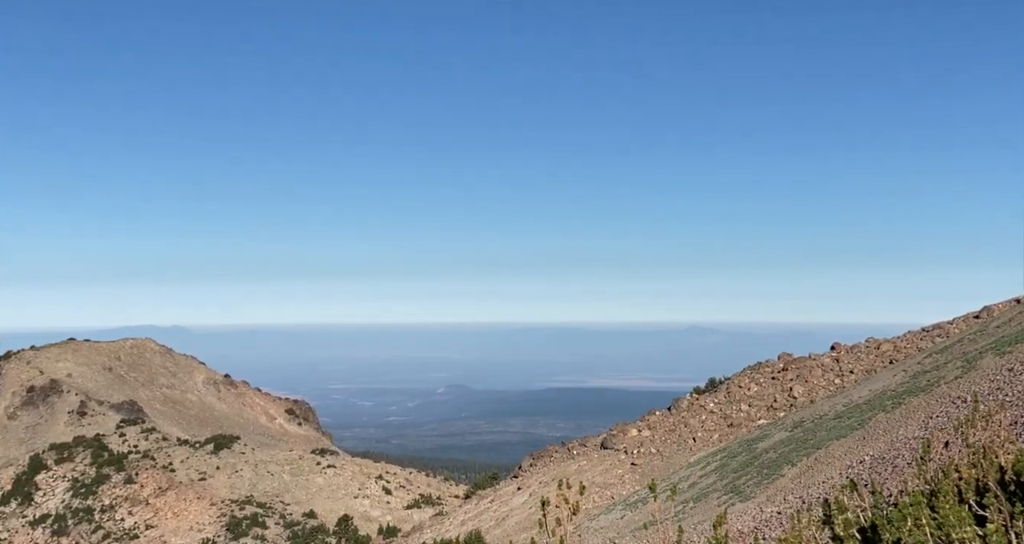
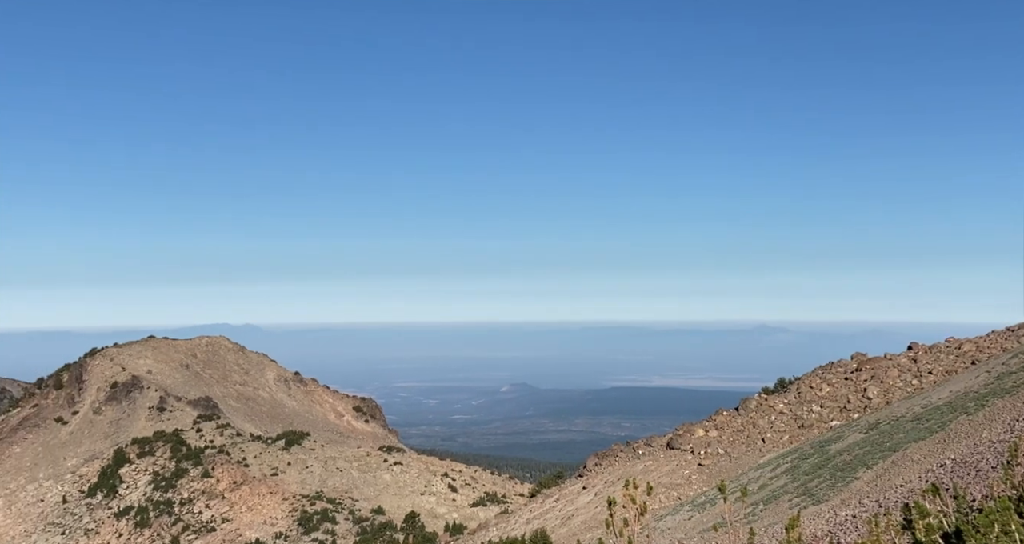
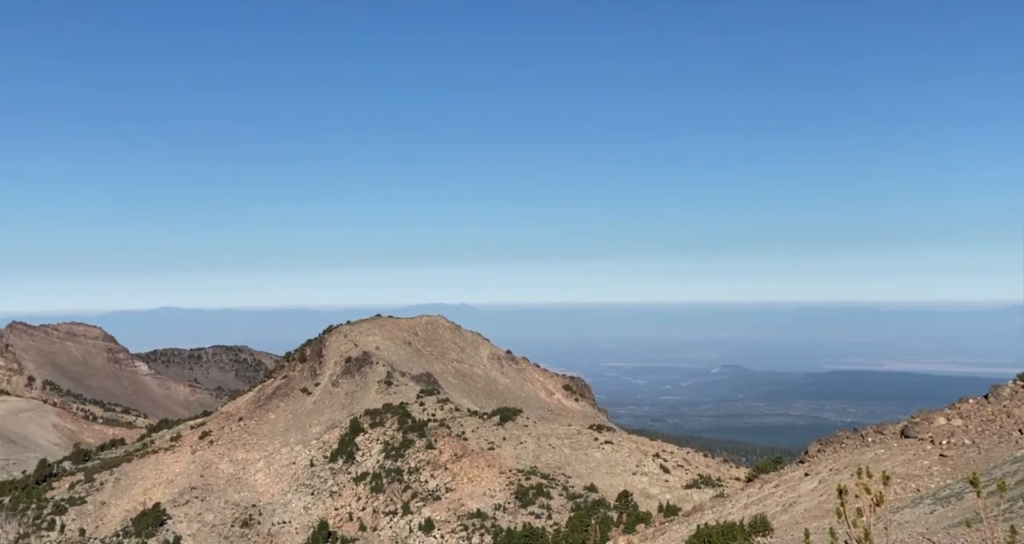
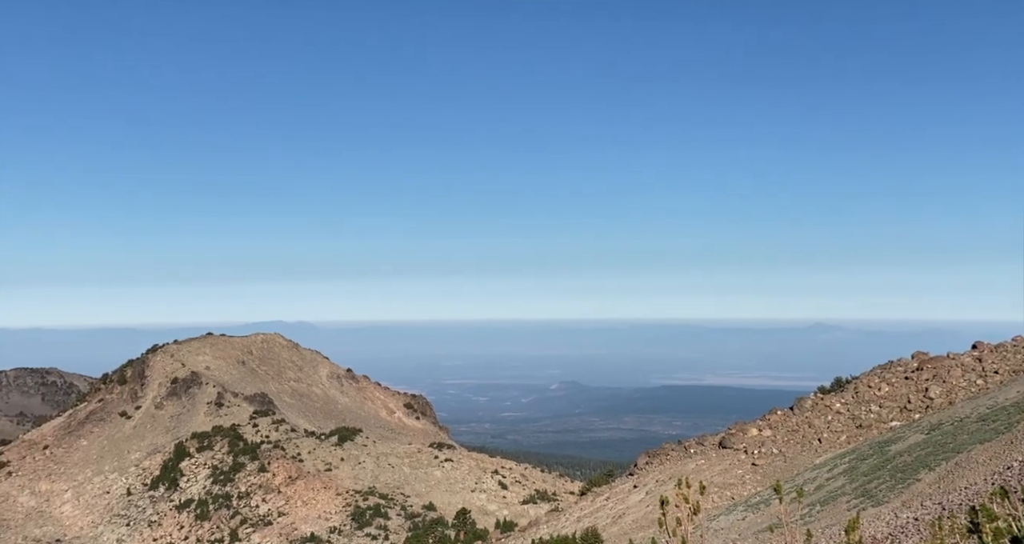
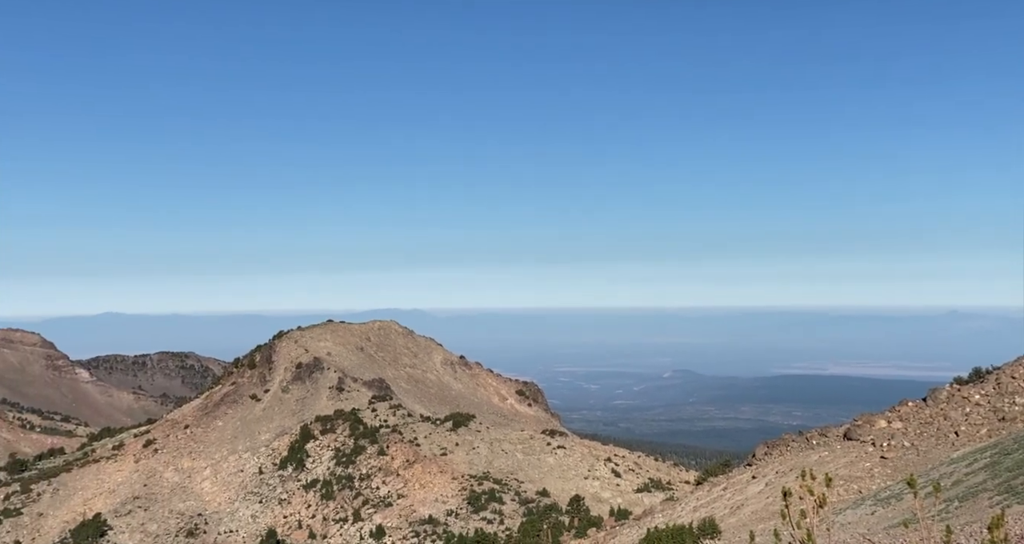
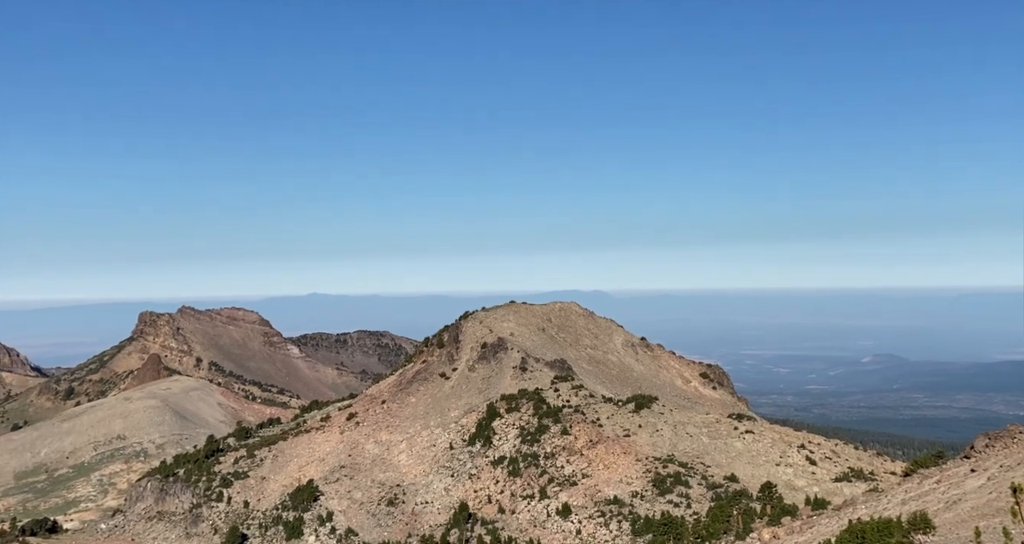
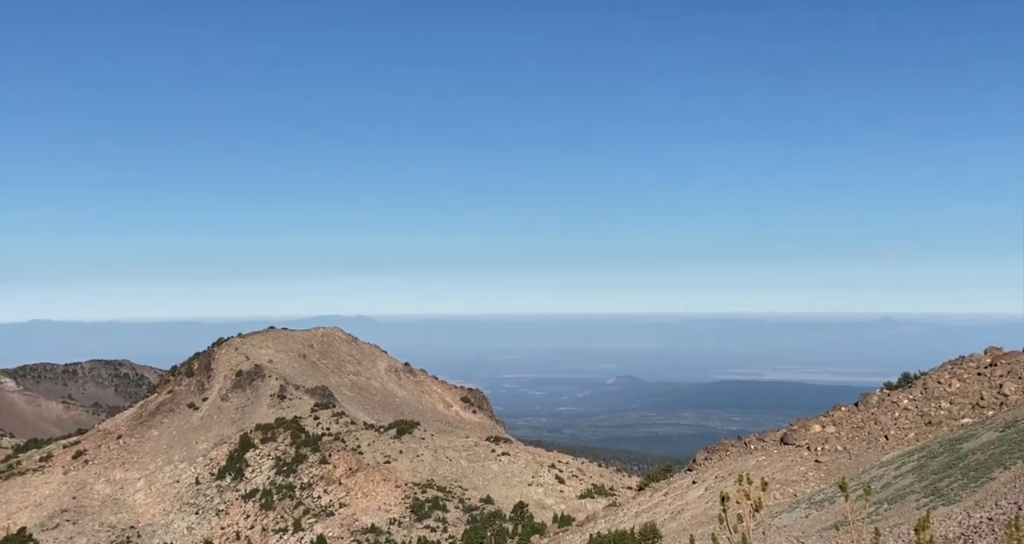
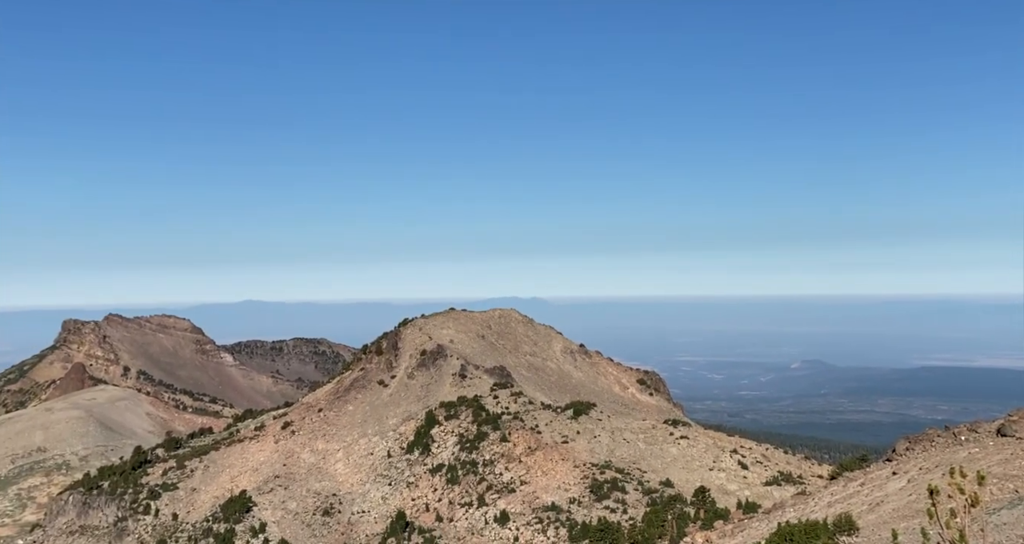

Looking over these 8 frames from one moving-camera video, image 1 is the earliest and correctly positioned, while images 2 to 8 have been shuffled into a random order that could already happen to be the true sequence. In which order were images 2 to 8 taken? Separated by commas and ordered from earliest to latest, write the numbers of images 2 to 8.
2, 4, 7, 5, 3, 8, 6
